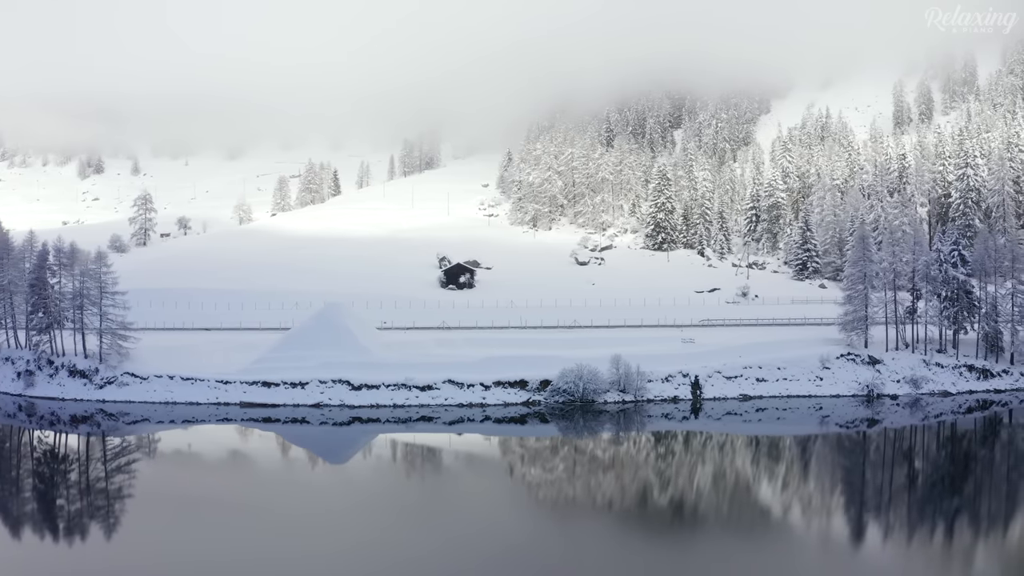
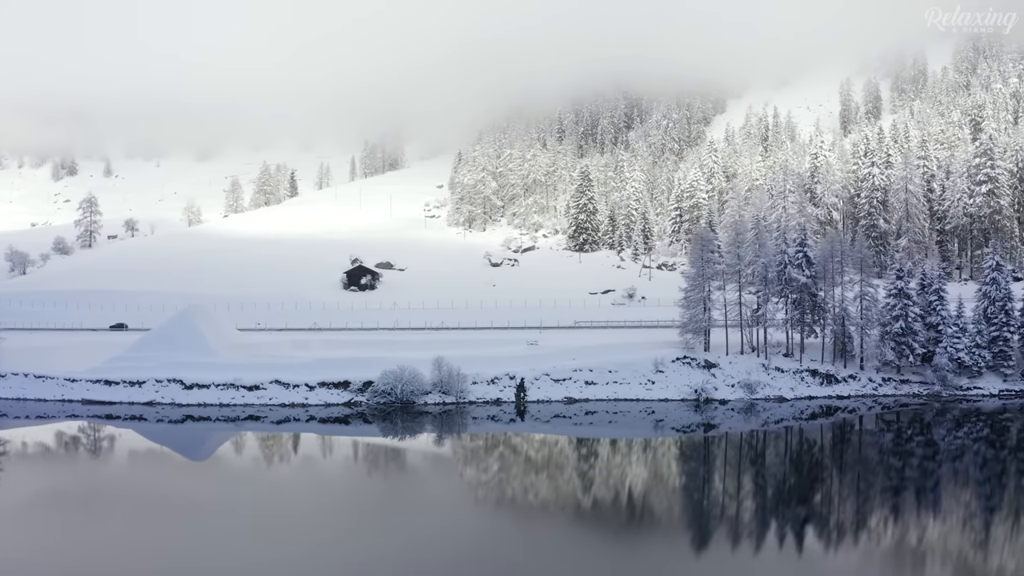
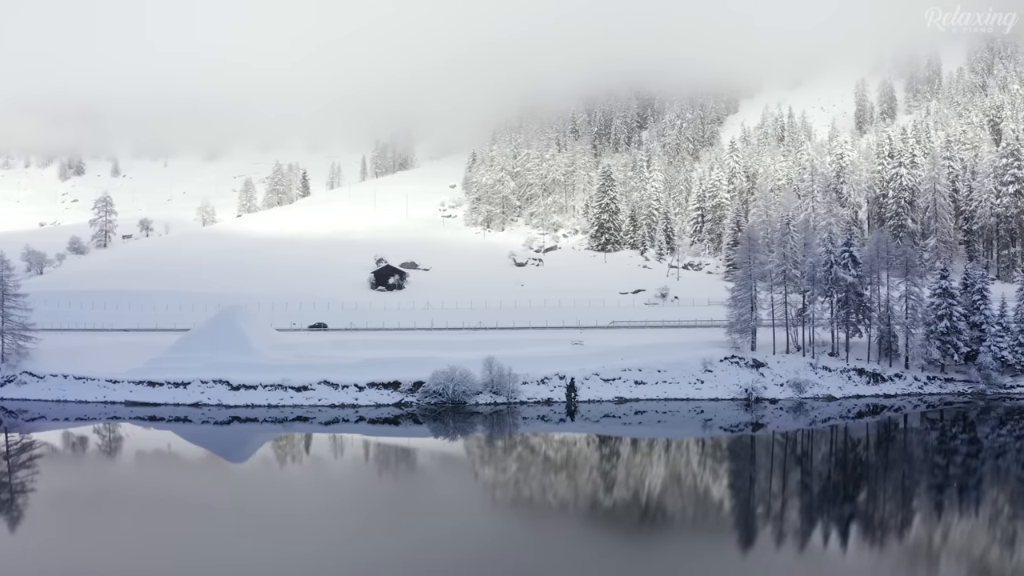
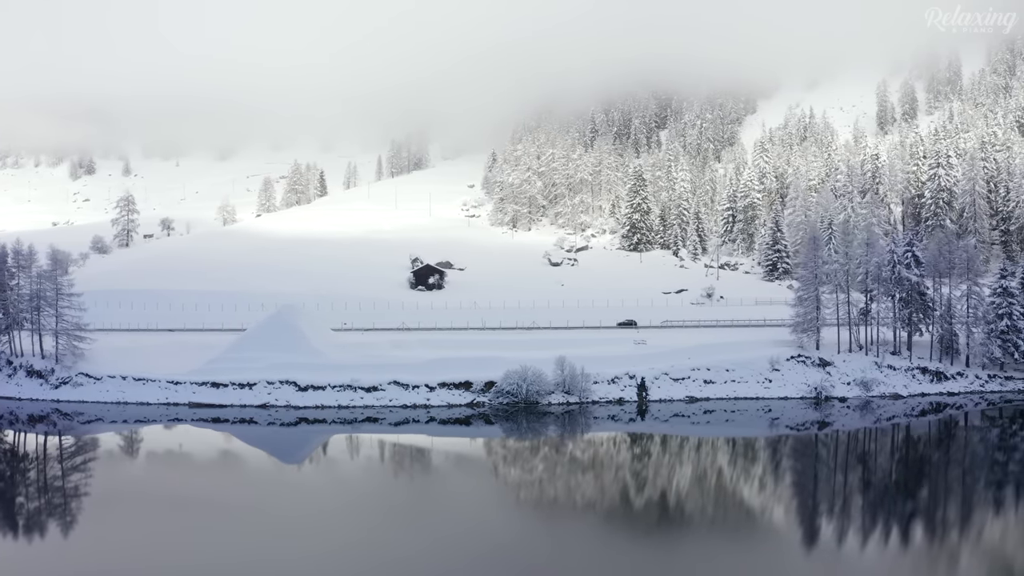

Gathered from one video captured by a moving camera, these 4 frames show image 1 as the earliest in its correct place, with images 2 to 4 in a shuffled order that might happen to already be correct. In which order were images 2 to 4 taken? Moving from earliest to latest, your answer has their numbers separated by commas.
4, 3, 2
